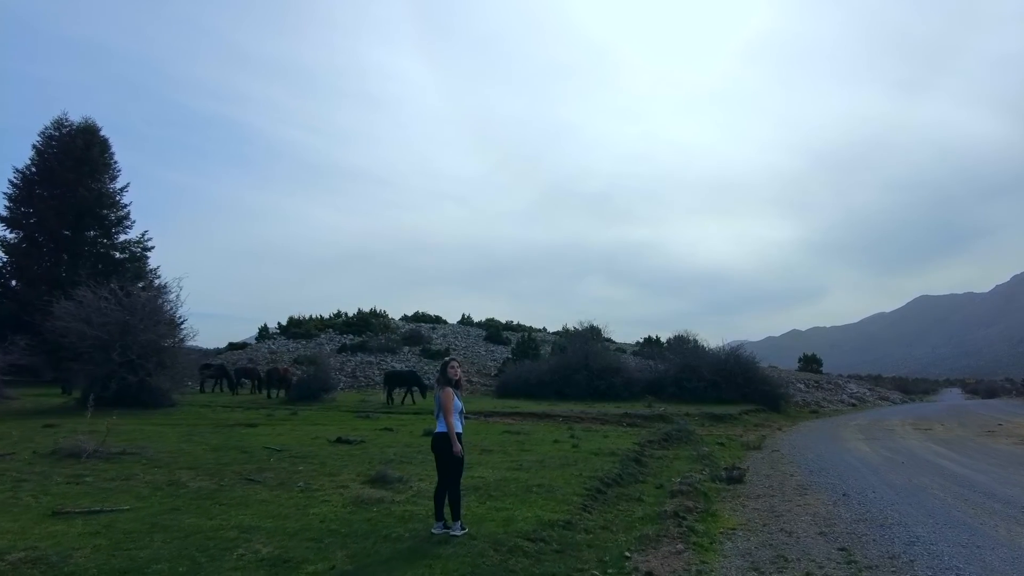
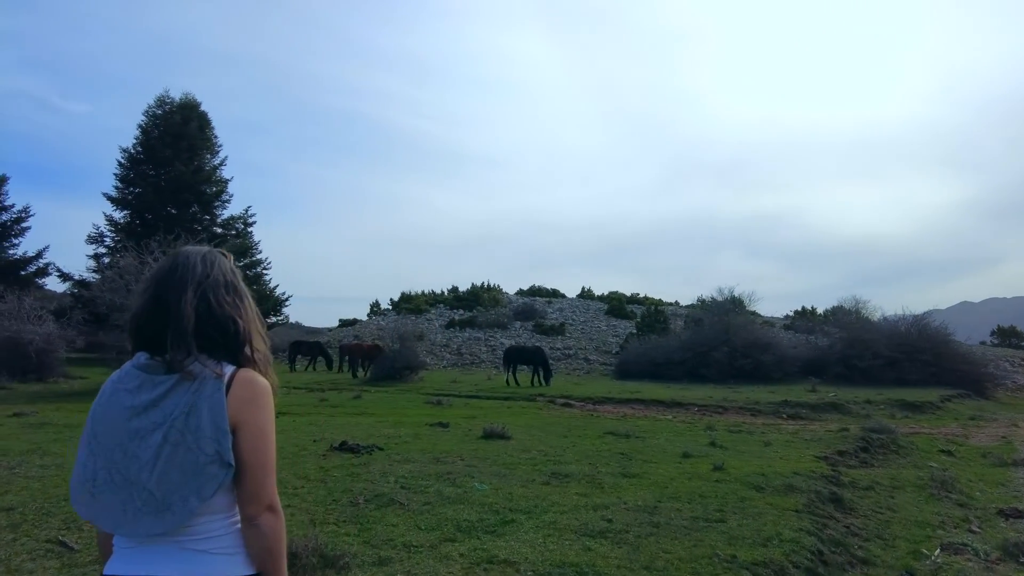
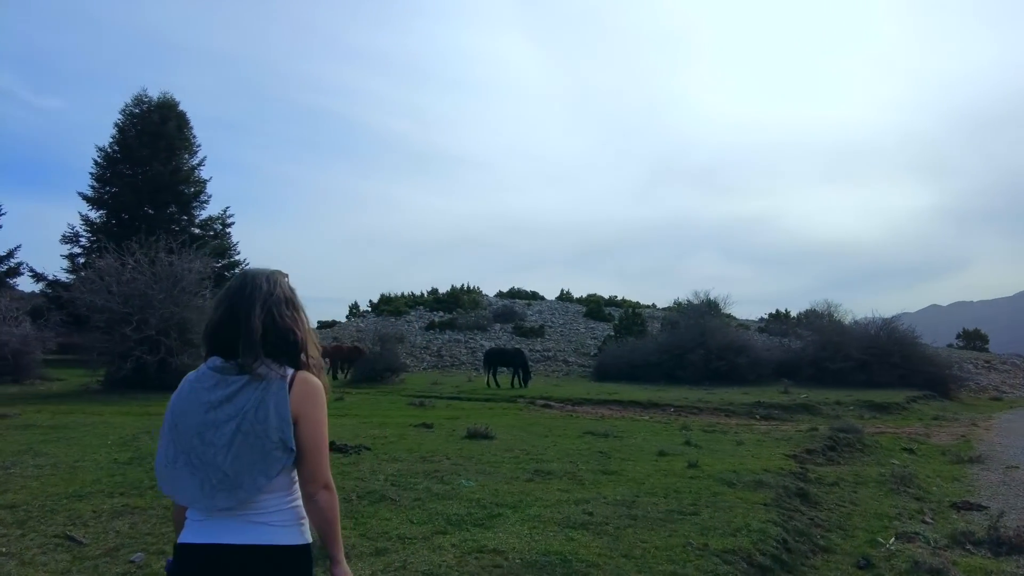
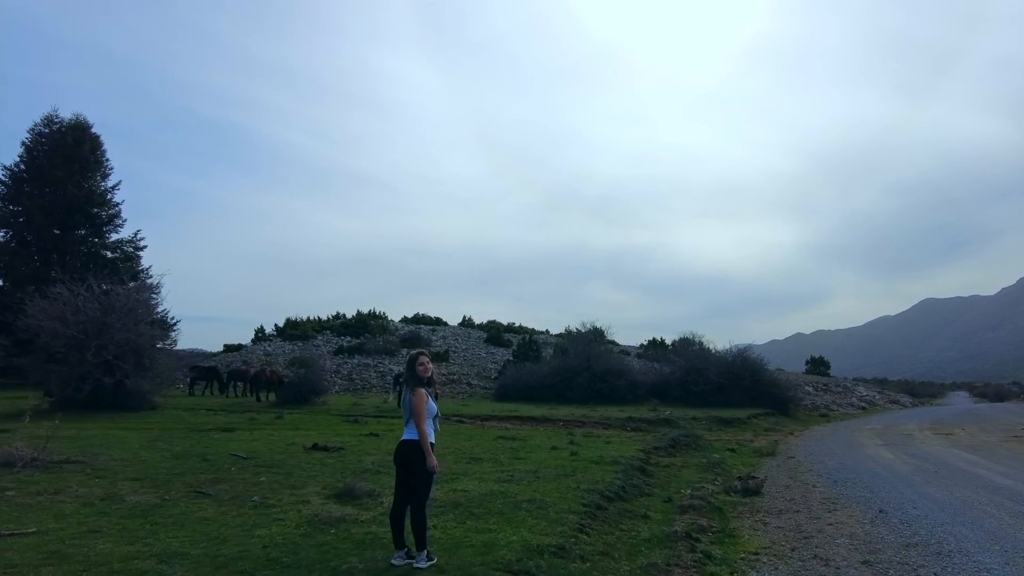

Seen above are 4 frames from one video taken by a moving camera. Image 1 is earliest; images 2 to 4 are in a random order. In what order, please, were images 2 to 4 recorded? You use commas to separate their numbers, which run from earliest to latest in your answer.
4, 3, 2
